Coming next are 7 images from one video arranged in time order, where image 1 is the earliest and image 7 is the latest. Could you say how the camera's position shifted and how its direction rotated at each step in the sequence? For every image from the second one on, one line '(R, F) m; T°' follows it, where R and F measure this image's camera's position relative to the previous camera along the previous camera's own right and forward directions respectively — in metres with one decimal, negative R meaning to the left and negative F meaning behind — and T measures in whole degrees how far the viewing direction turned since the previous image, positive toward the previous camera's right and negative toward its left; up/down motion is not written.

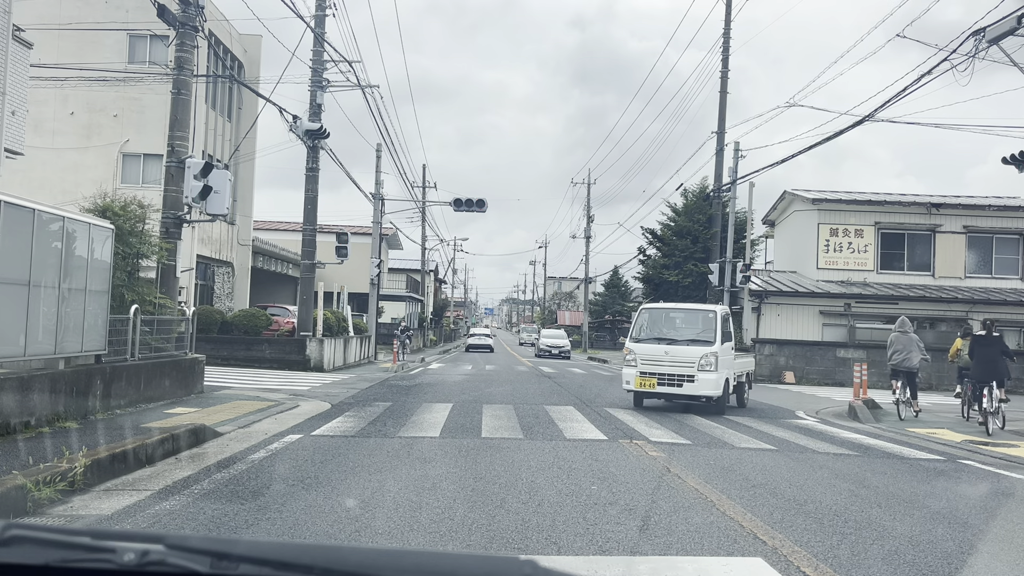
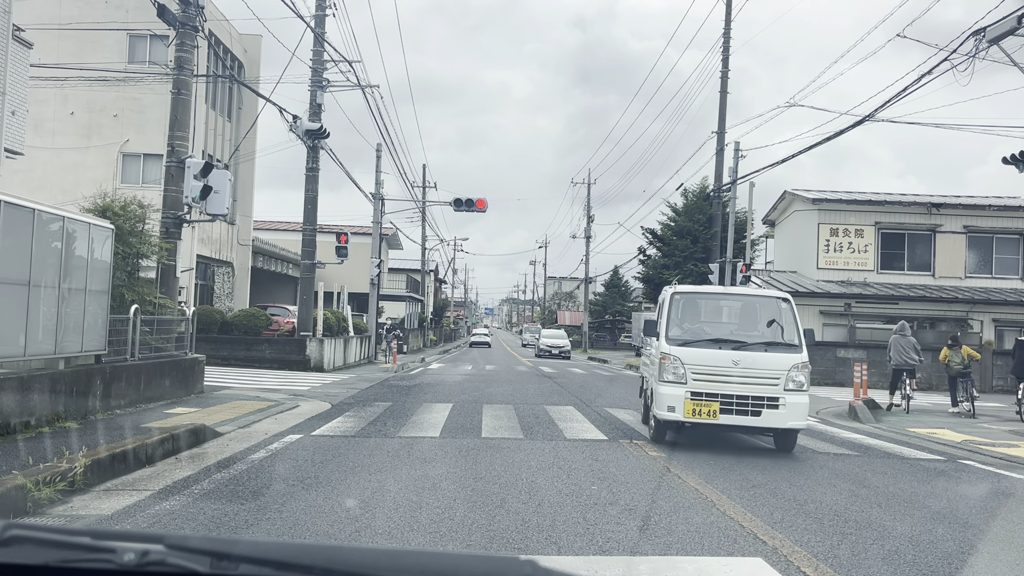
(0.0, 0.0) m; 0°
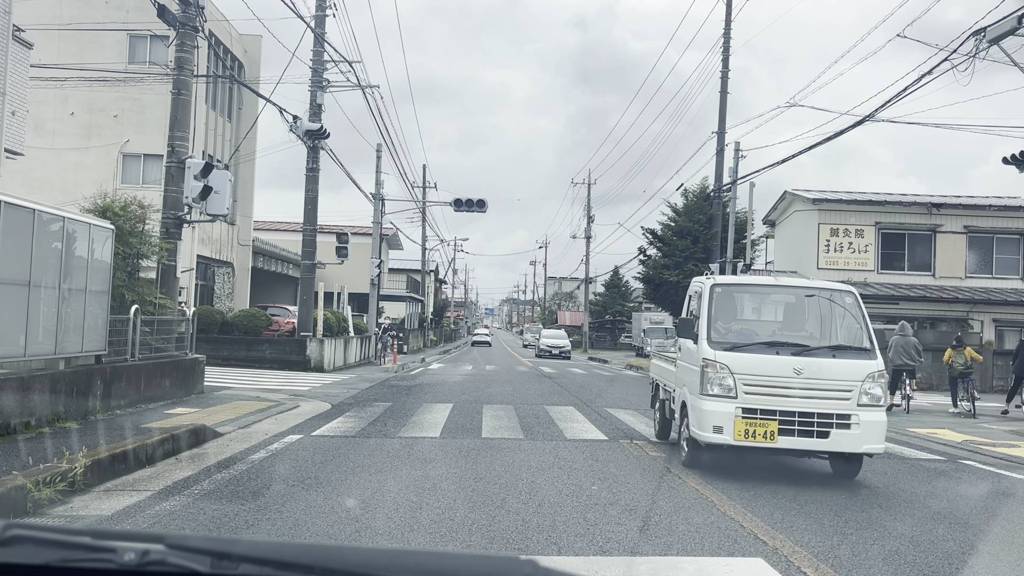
(0.0, 0.0) m; 0°
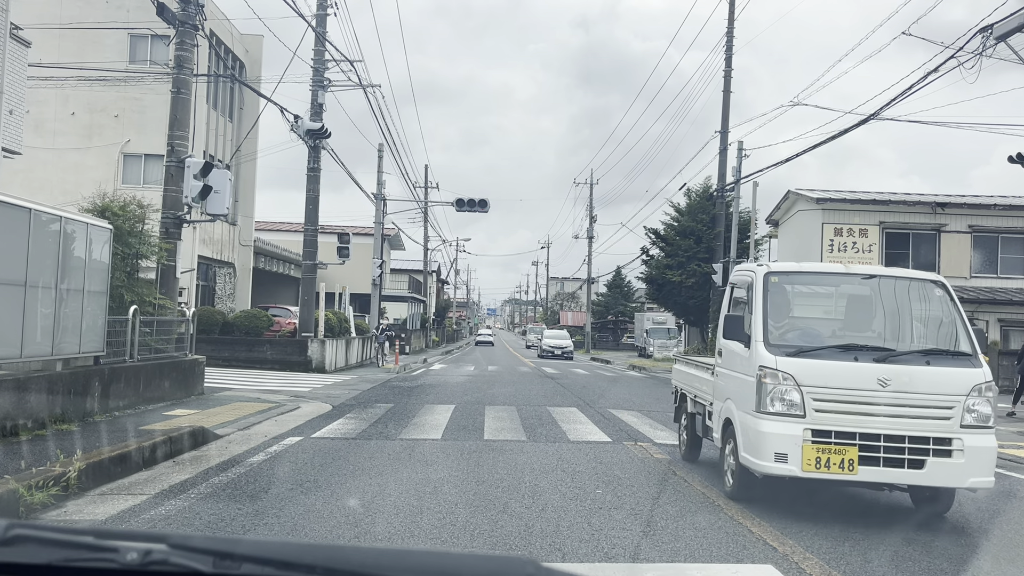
(0.0, +0.1) m; 0°
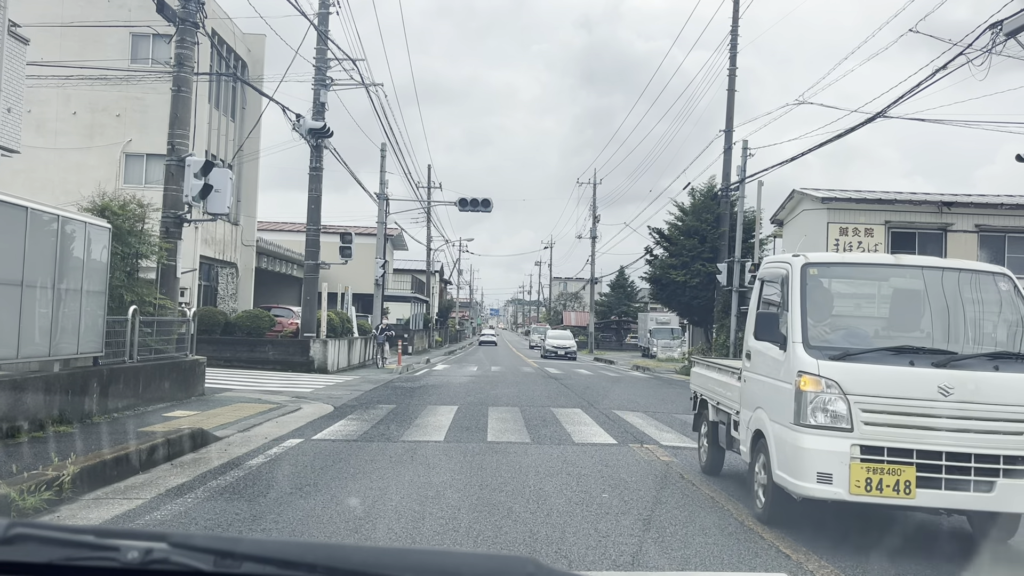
(0.0, +0.1) m; 0°
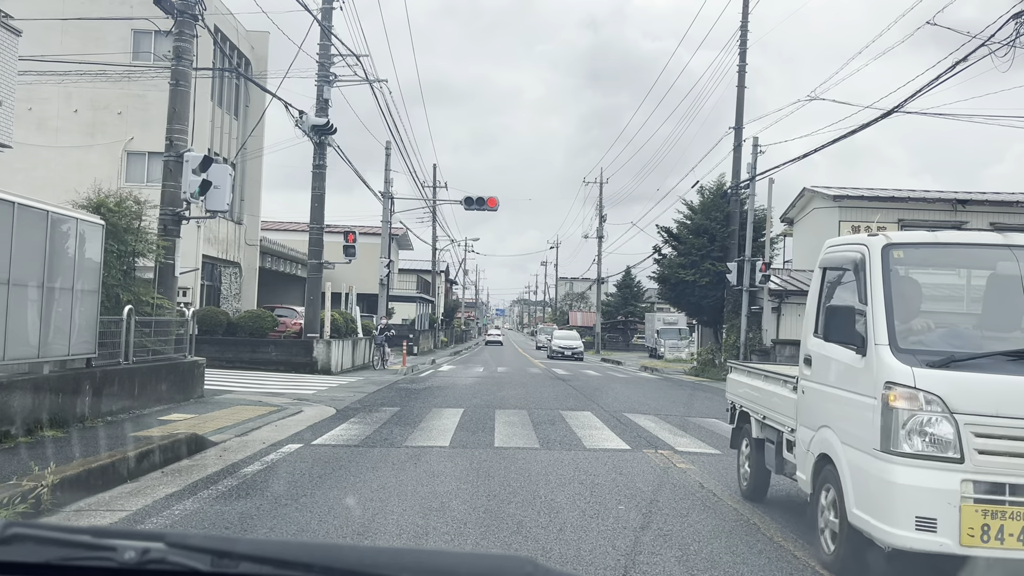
(0.0, +0.4) m; 0°
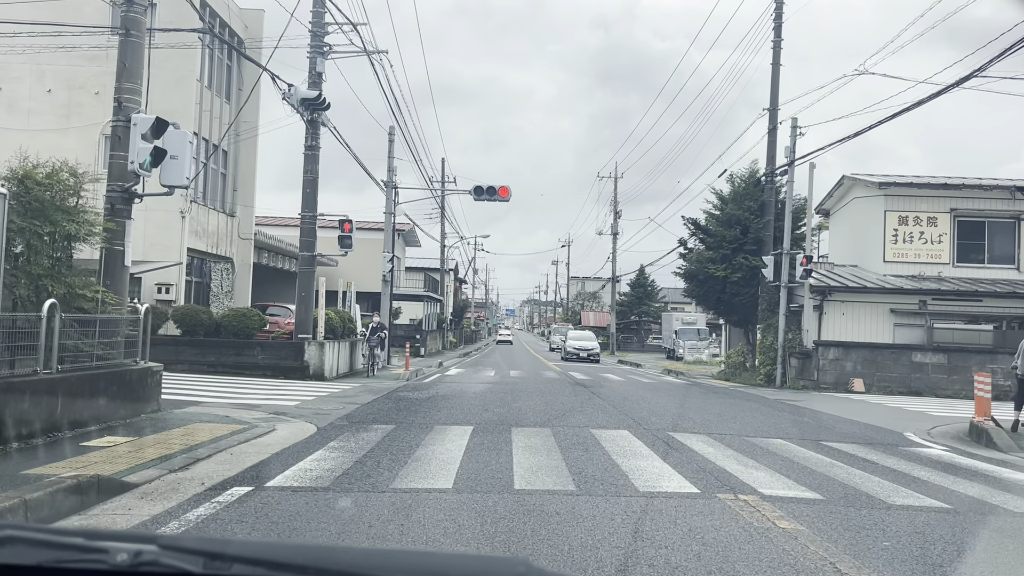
(-0.1, +2.2) m; -1°
